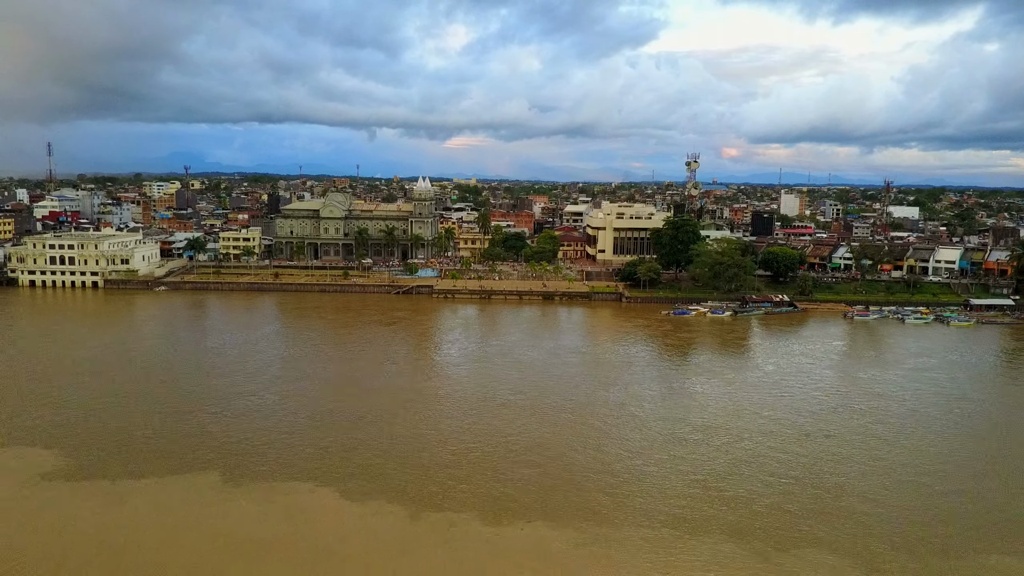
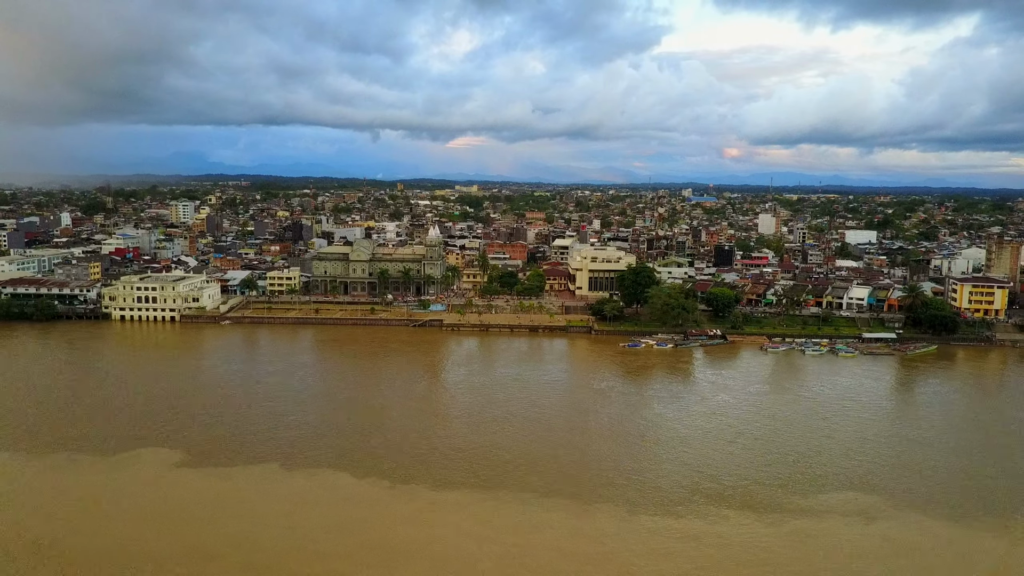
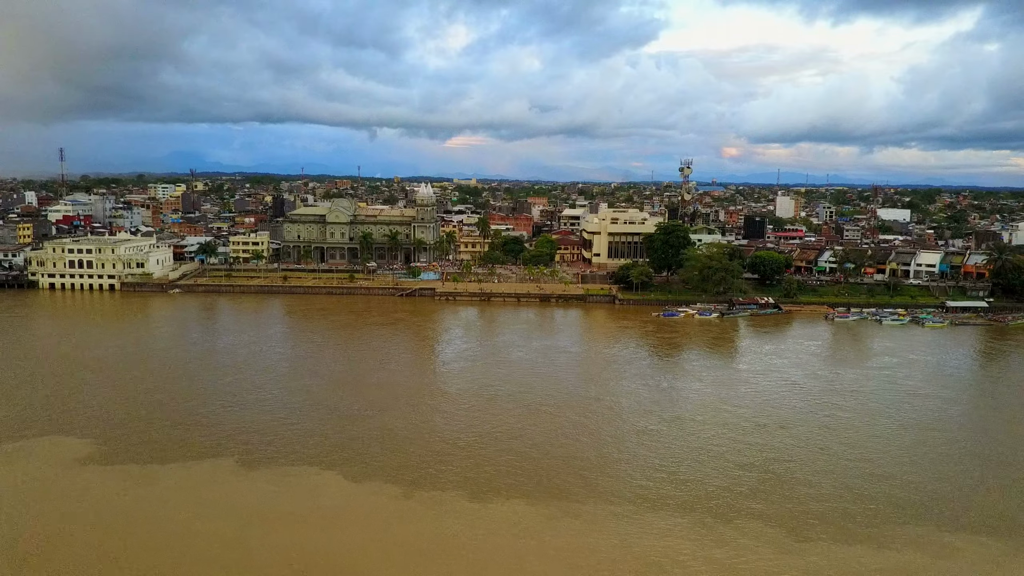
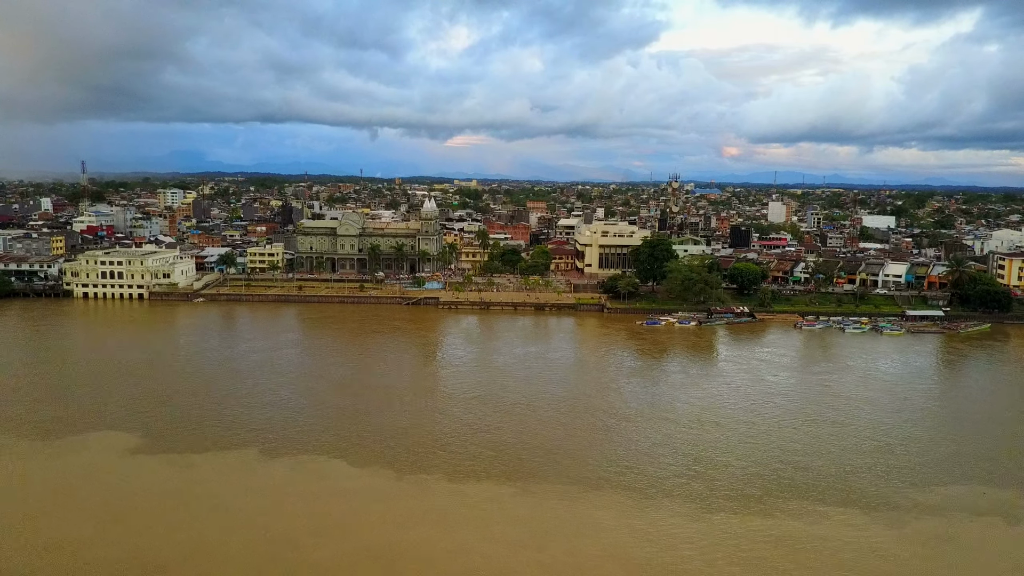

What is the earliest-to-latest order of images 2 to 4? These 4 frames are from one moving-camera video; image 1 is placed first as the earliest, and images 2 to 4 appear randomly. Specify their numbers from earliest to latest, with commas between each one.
3, 4, 2
